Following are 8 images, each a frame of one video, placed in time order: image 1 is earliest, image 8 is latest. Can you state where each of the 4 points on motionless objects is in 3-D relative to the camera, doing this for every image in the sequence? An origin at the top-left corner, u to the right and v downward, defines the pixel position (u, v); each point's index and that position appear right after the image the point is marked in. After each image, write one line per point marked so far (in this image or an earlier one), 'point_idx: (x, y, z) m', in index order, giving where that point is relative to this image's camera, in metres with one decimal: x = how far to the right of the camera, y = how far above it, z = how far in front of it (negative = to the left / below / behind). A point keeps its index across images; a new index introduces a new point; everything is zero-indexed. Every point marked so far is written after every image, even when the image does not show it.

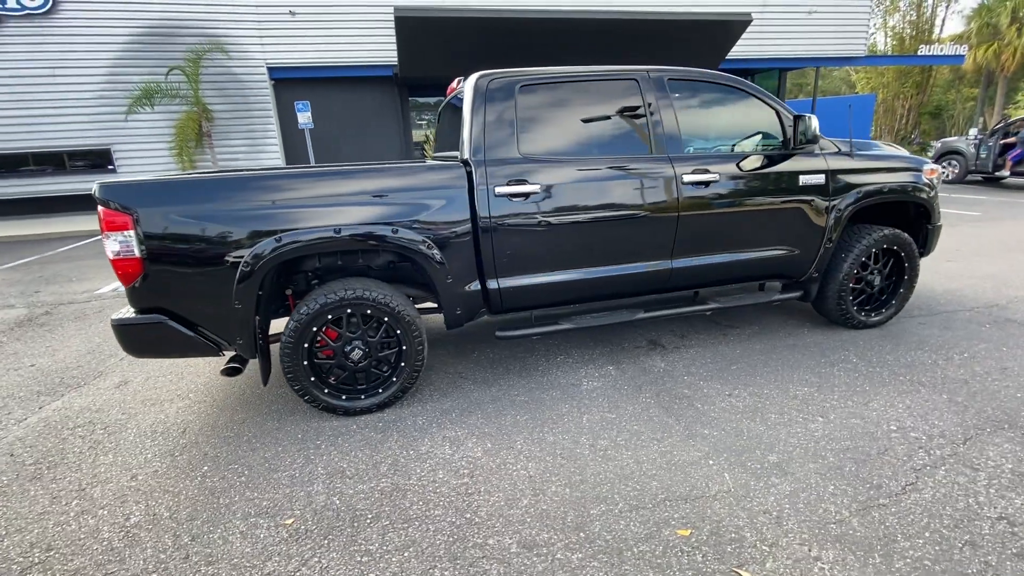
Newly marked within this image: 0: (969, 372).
0: (+2.9, -0.5, +3.1) m
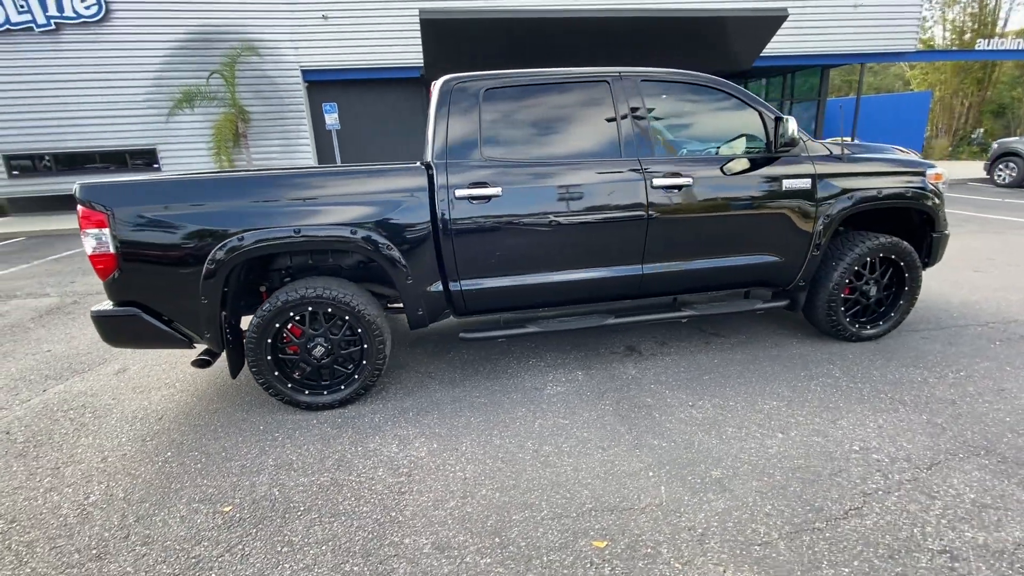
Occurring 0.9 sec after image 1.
0: (+2.6, -0.6, +2.9) m
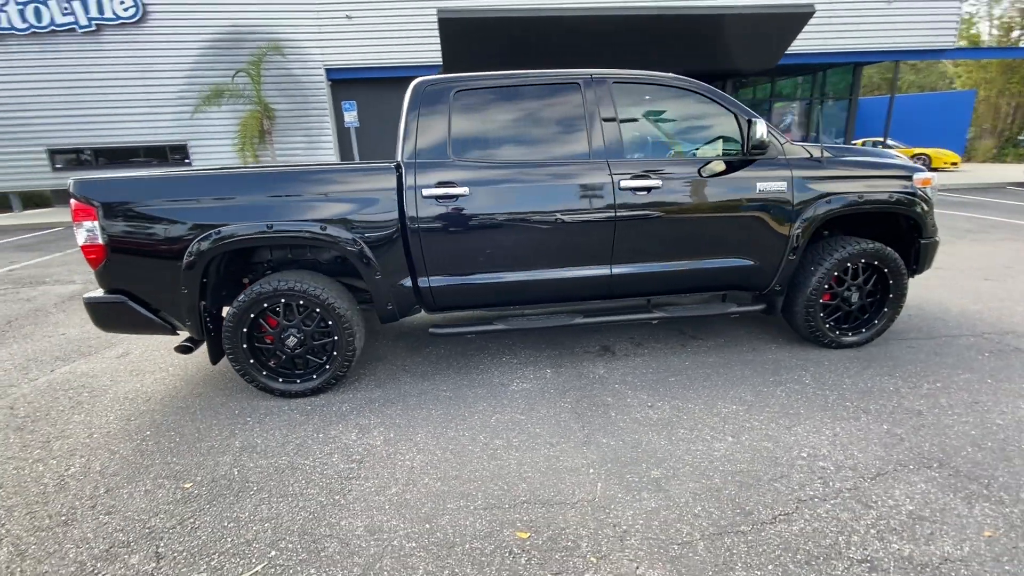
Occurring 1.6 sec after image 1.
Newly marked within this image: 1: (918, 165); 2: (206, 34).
0: (+2.4, -0.7, +2.8) m
1: (+2.9, +0.9, +3.5) m
2: (-7.4, +6.2, +12.0) m
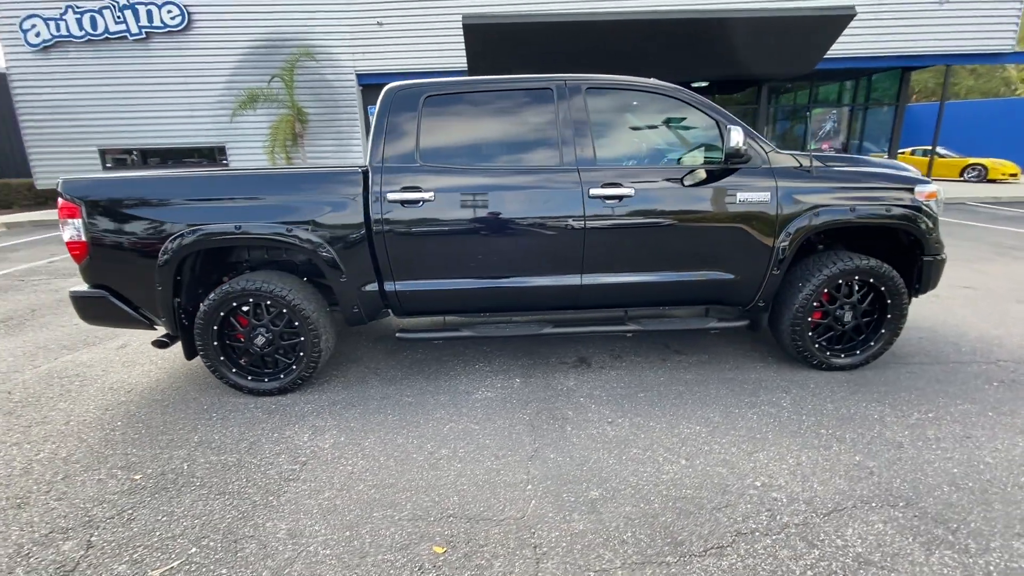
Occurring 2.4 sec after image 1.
0: (+2.1, -0.8, +2.6) m
1: (+2.7, +0.7, +3.3) m
2: (-6.8, +6.3, +12.5) m
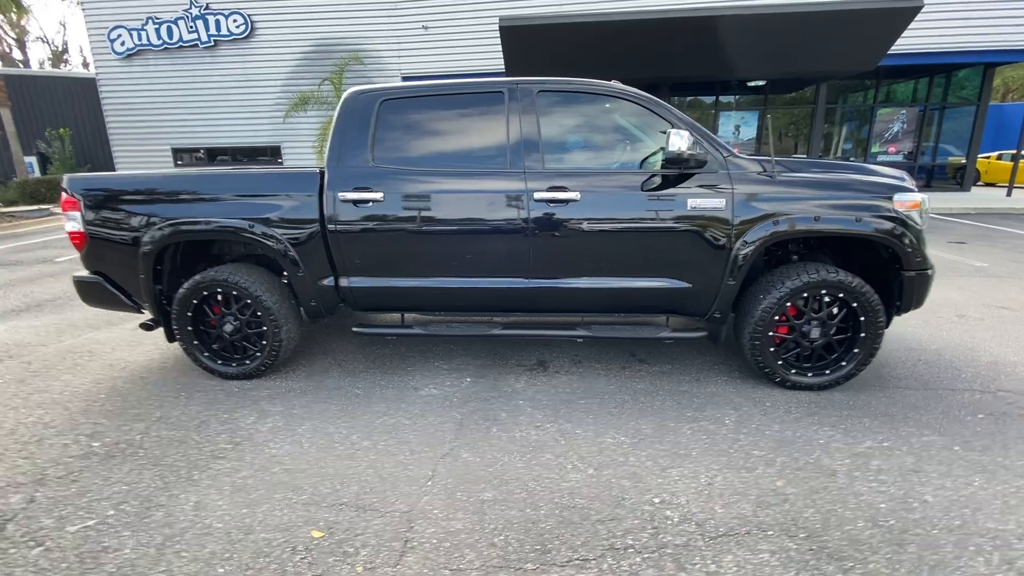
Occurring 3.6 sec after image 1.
0: (+1.7, -0.9, +2.4) m
1: (+2.4, +0.6, +3.0) m
2: (-5.7, +6.6, +13.3) m
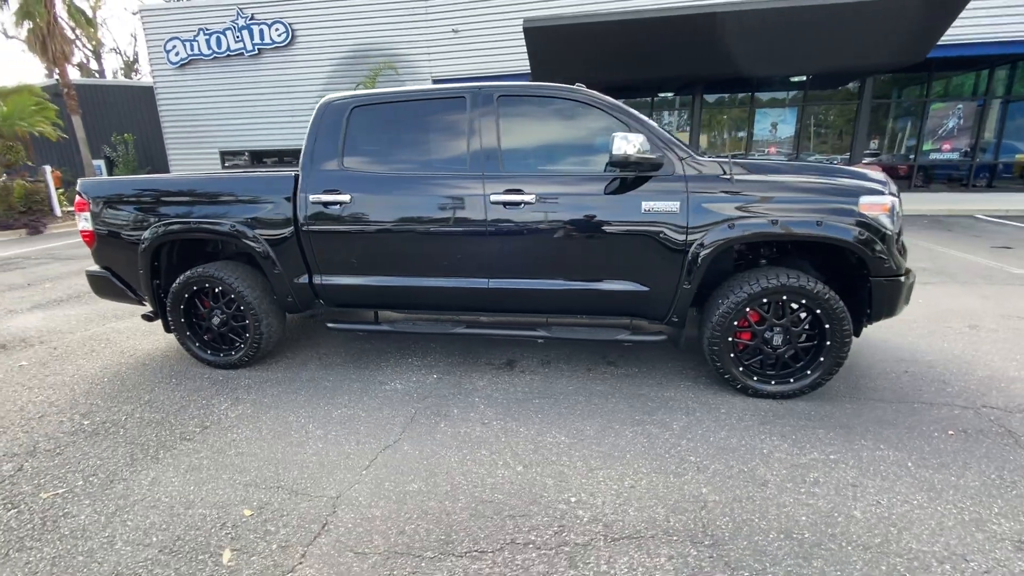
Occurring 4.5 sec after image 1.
0: (+1.3, -0.9, +2.3) m
1: (+2.1, +0.6, +2.9) m
2: (-4.9, +6.7, +13.8) m
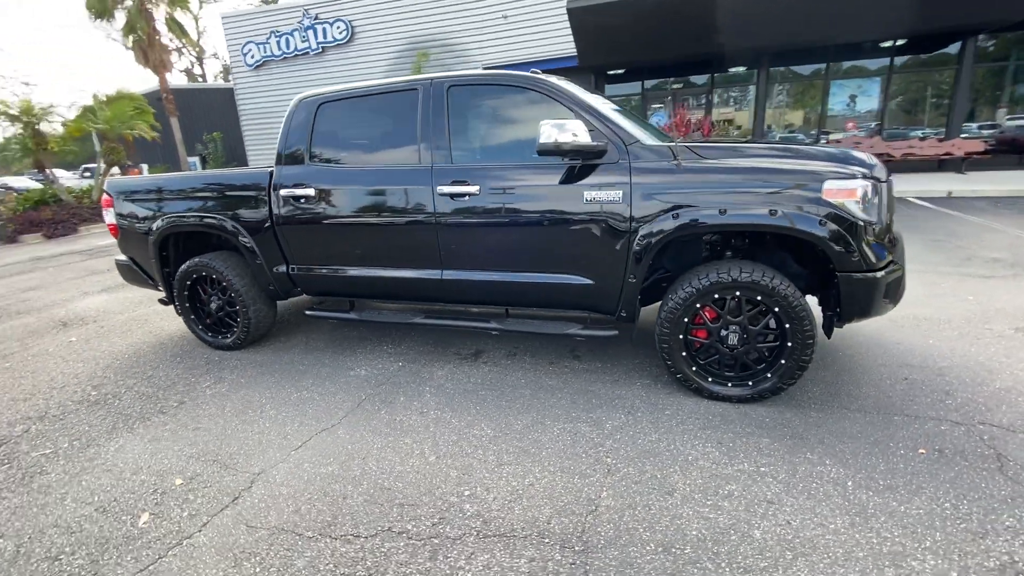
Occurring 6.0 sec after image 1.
0: (+0.9, -0.9, +2.2) m
1: (+1.7, +0.6, +2.5) m
2: (-3.5, +7.1, +14.3) m
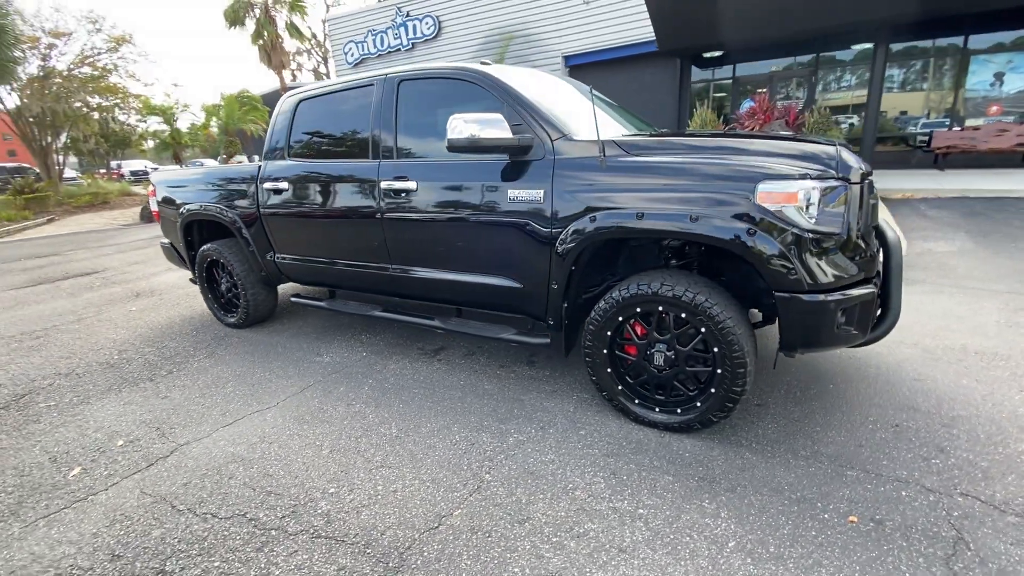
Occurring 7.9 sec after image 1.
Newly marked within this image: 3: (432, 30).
0: (+0.2, -0.9, +2.0) m
1: (+1.2, +0.5, +2.1) m
2: (-1.1, +7.4, +14.5) m
3: (-2.5, +7.9, +15.0) m
